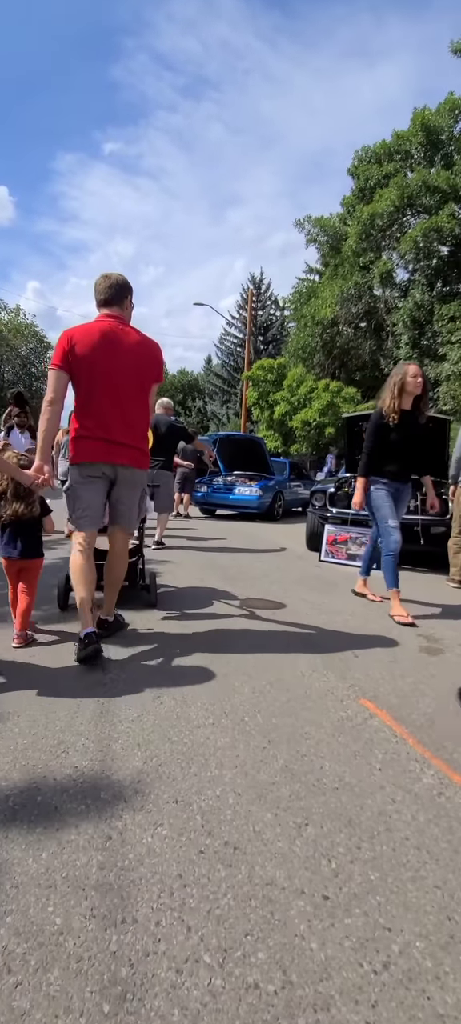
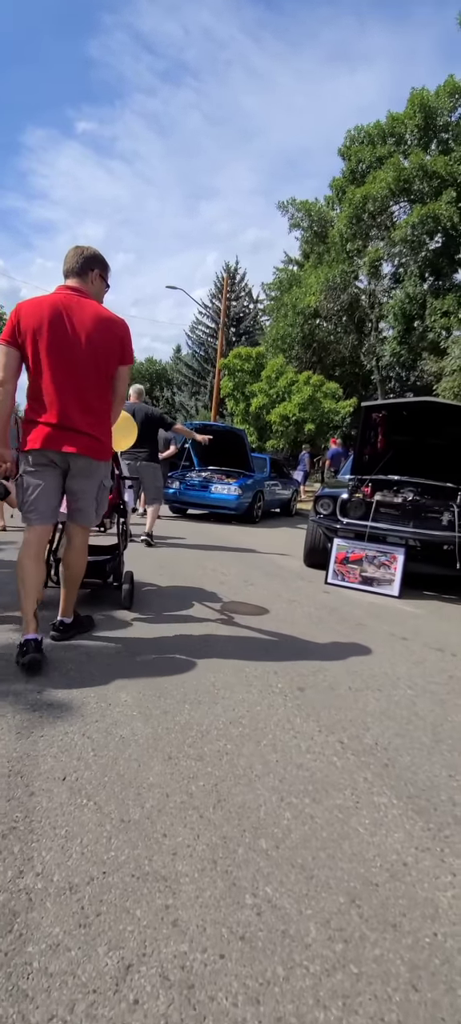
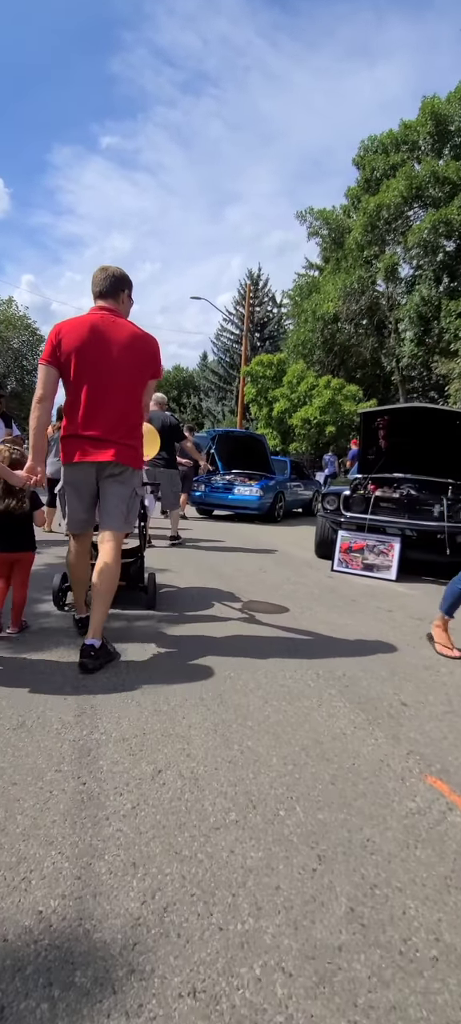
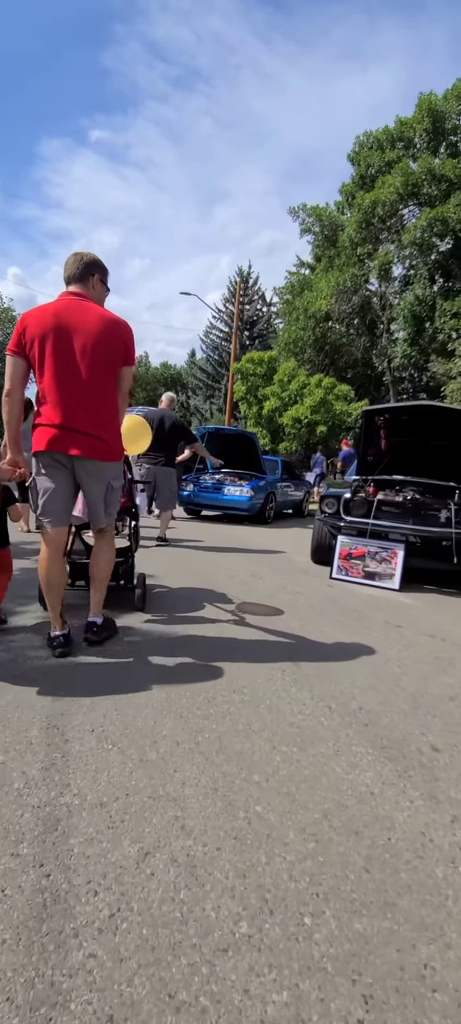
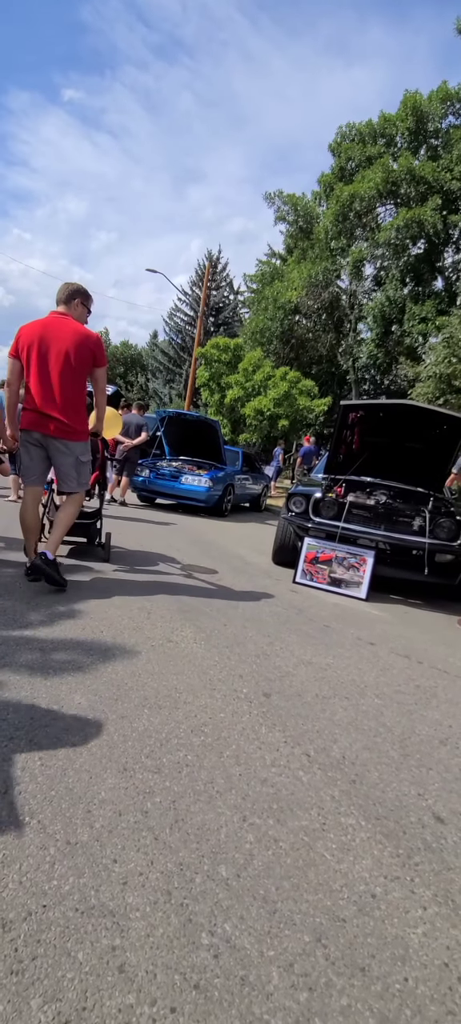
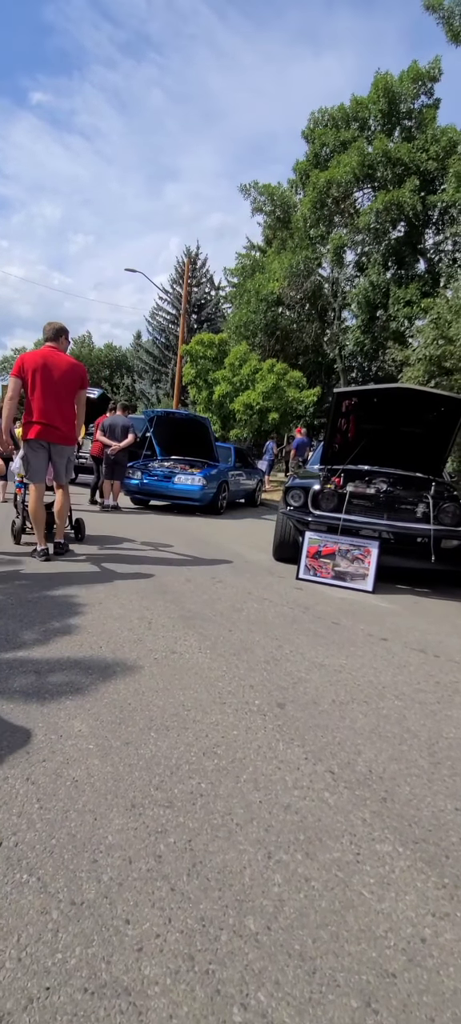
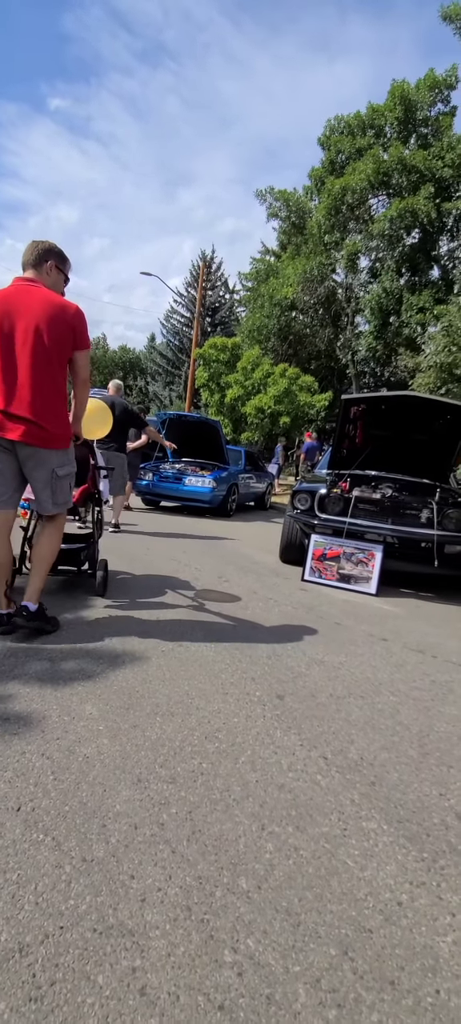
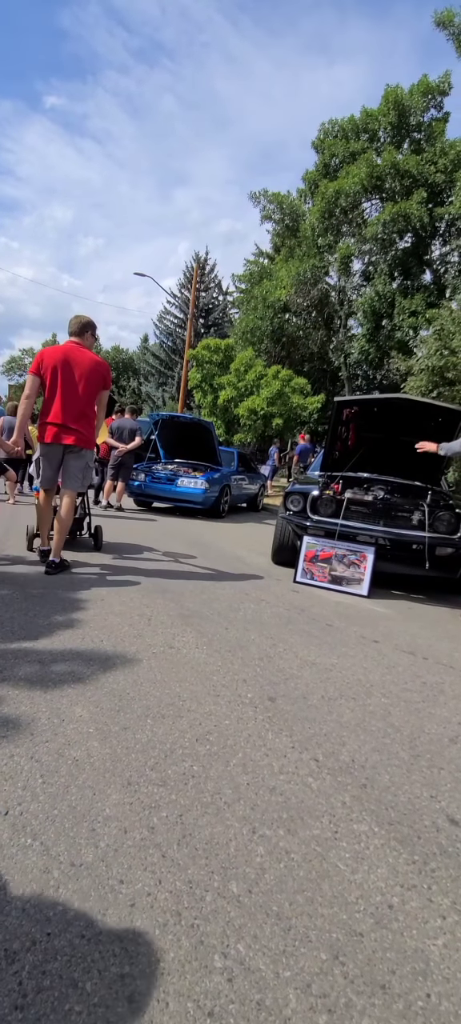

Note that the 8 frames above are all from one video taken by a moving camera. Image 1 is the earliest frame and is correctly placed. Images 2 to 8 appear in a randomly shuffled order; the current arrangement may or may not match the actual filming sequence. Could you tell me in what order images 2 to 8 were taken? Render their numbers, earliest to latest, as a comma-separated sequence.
3, 4, 2, 7, 5, 8, 6
